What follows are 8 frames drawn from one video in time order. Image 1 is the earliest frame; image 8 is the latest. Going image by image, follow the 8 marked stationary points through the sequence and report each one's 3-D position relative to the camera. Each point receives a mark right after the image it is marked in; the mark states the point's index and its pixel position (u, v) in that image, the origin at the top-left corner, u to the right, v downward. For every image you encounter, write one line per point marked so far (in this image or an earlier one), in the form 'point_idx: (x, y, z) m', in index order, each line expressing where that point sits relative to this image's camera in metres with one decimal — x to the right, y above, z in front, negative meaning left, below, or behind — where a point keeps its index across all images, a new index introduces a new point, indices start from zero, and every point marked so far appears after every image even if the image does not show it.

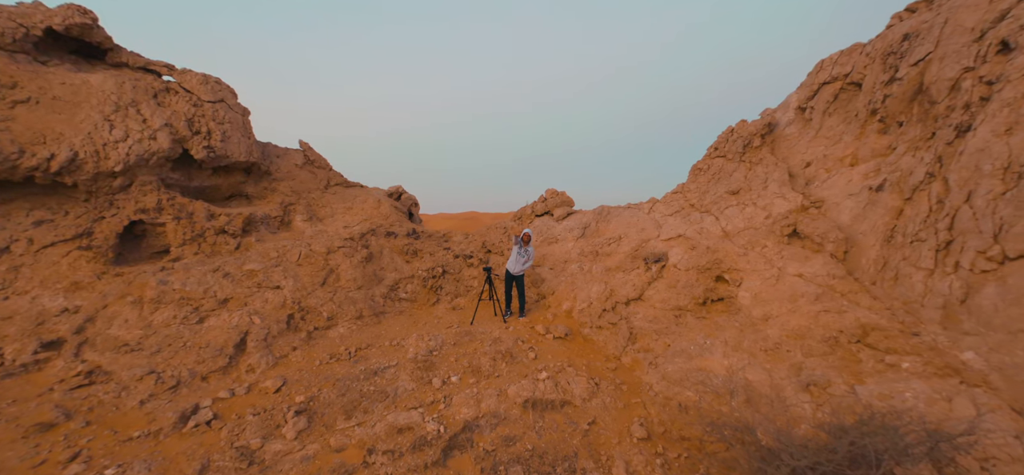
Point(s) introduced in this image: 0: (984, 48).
0: (+2.8, +1.1, +2.5) m
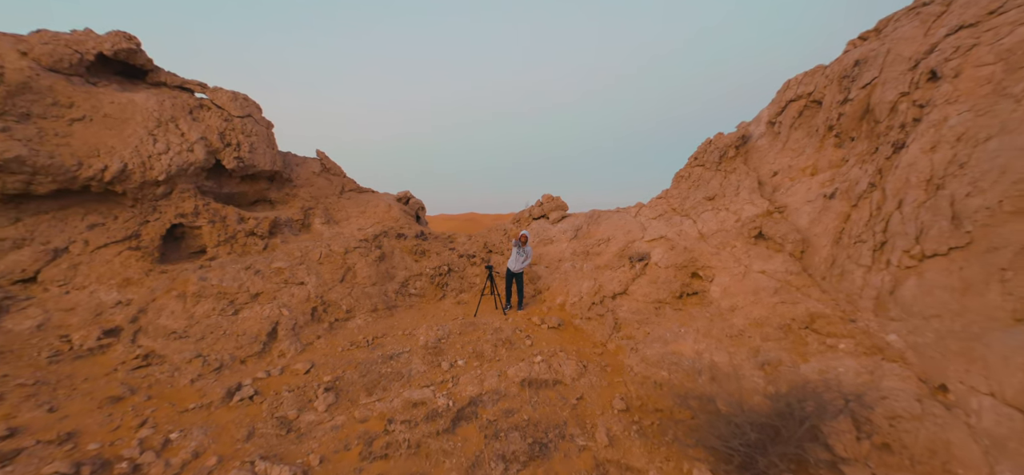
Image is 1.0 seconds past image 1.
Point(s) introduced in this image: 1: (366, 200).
0: (+2.8, +1.1, +3.0) m
1: (-1.7, +0.4, +5.0) m
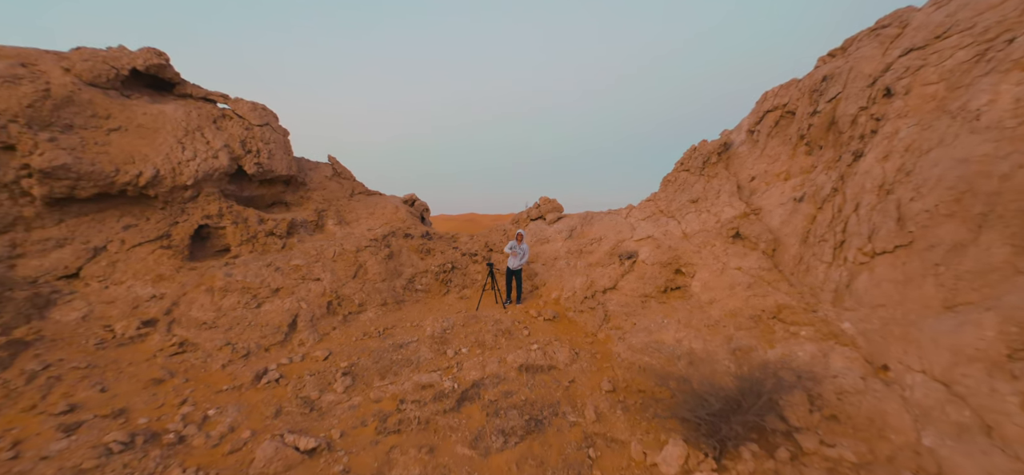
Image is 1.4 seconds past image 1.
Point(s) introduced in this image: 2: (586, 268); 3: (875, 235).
0: (+2.8, +1.1, +3.3) m
1: (-1.7, +0.4, +5.3) m
2: (+0.8, -0.3, +4.5) m
3: (+2.5, 0.0, +2.9) m
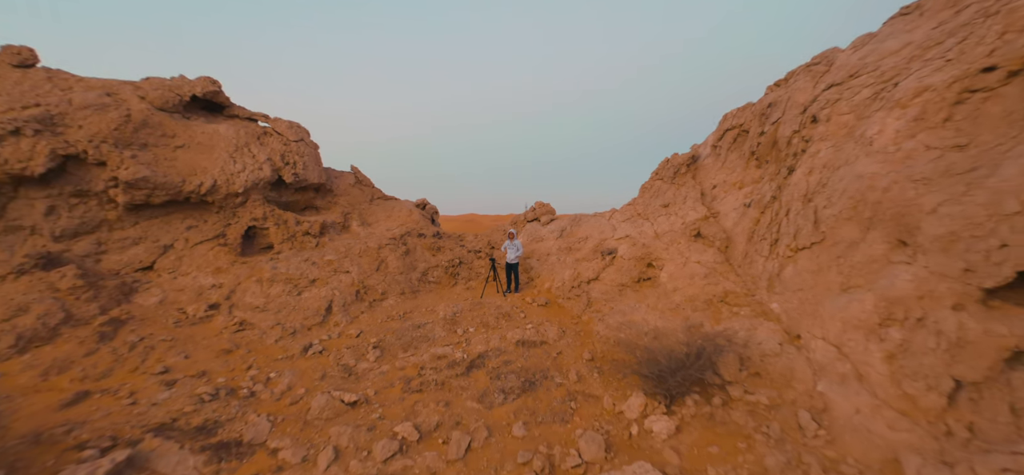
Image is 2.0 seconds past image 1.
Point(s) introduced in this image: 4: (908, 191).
0: (+2.7, +1.1, +4.1) m
1: (-1.7, +0.4, +6.1) m
2: (+0.8, -0.3, +5.2) m
3: (+2.5, 0.0, +3.7) m
4: (+2.8, +0.3, +3.0) m
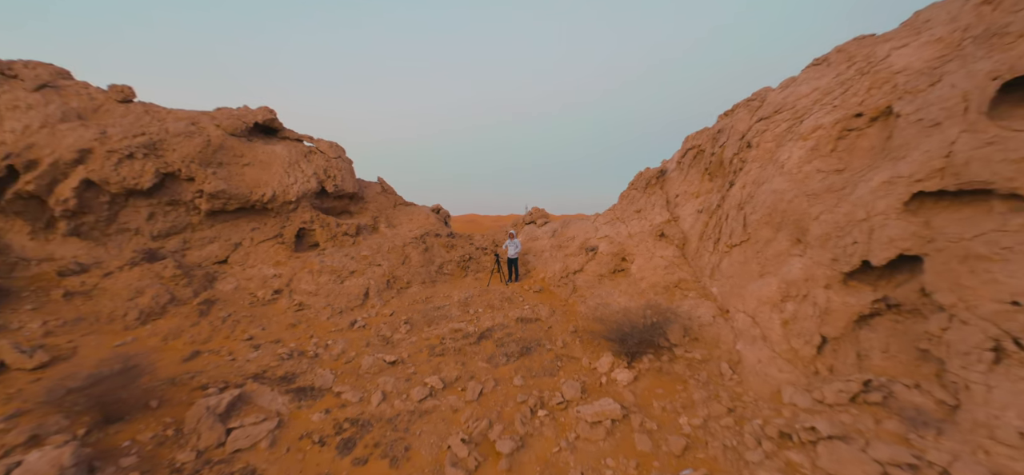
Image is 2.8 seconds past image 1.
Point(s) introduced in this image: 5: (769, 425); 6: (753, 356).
0: (+2.7, +1.1, +5.2) m
1: (-1.7, +0.4, +7.2) m
2: (+0.8, -0.3, +6.4) m
3: (+2.5, 0.0, +4.8) m
4: (+2.8, +0.3, +4.1) m
5: (+2.0, -1.5, +3.4) m
6: (+2.2, -1.1, +4.0) m
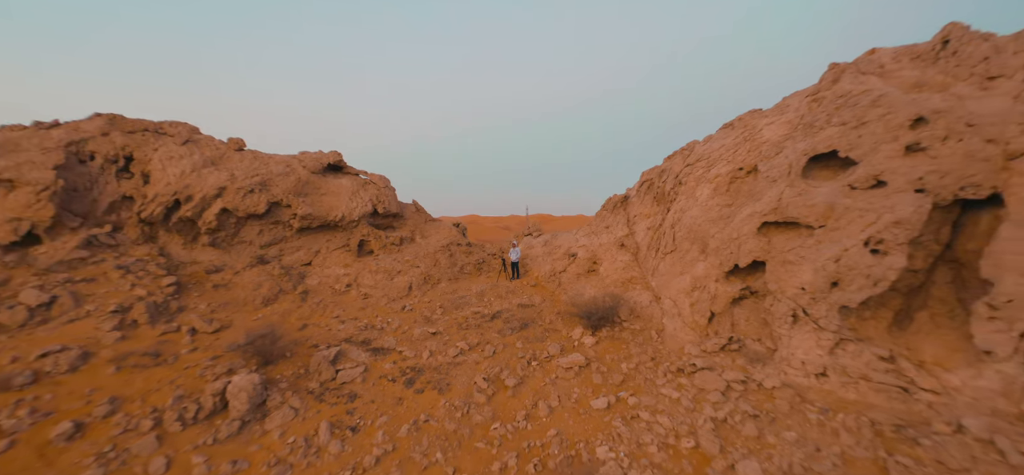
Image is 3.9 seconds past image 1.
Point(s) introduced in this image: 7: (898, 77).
0: (+2.8, +1.0, +7.4) m
1: (-1.6, +0.3, +9.4) m
2: (+0.8, -0.5, +8.5) m
3: (+2.5, -0.1, +7.0) m
4: (+2.8, +0.2, +6.3) m
5: (+2.1, -1.7, +5.6) m
6: (+2.3, -1.3, +6.2) m
7: (+4.9, +2.1, +5.5) m
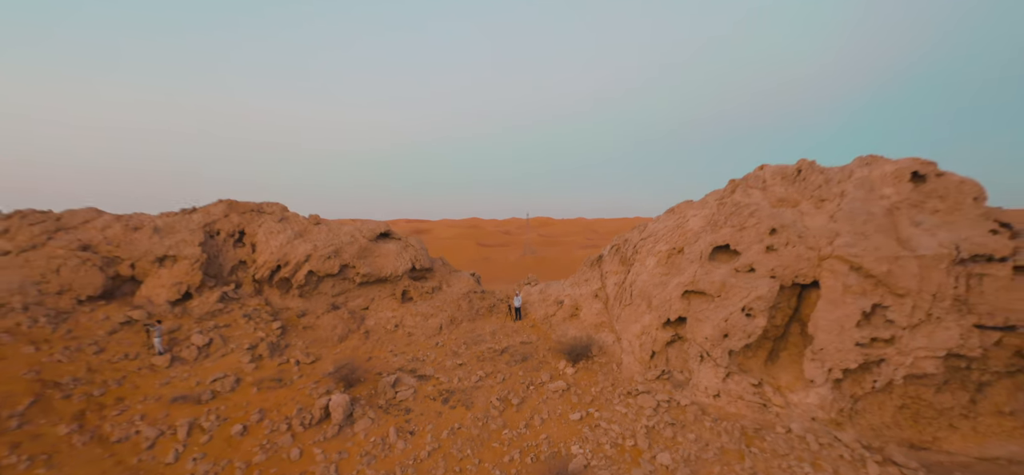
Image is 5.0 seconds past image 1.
0: (+2.9, -0.3, +10.1) m
1: (-1.5, -1.0, +12.1) m
2: (+0.9, -1.7, +11.2) m
3: (+2.6, -1.4, +9.7) m
4: (+2.9, -1.0, +9.0) m
5: (+2.2, -2.9, +8.3) m
6: (+2.4, -2.5, +8.8) m
7: (+5.0, +0.9, +8.2) m
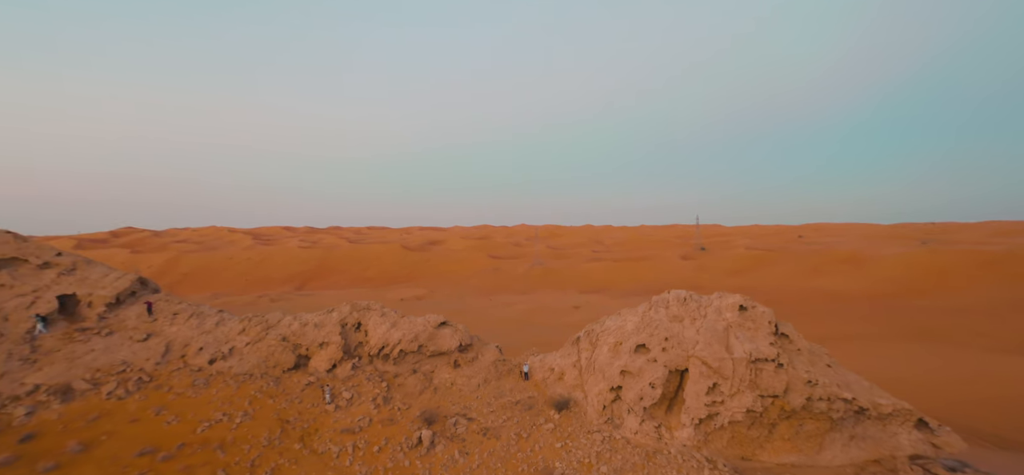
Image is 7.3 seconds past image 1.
0: (+3.3, -3.8, +16.3) m
1: (-1.1, -4.6, +18.3) m
2: (+1.3, -5.3, +17.3) m
3: (+3.0, -4.8, +15.8) m
4: (+3.3, -4.4, +15.1) m
5: (+2.6, -6.2, +14.3) m
6: (+2.8, -5.9, +14.9) m
7: (+5.5, -2.5, +14.6) m
